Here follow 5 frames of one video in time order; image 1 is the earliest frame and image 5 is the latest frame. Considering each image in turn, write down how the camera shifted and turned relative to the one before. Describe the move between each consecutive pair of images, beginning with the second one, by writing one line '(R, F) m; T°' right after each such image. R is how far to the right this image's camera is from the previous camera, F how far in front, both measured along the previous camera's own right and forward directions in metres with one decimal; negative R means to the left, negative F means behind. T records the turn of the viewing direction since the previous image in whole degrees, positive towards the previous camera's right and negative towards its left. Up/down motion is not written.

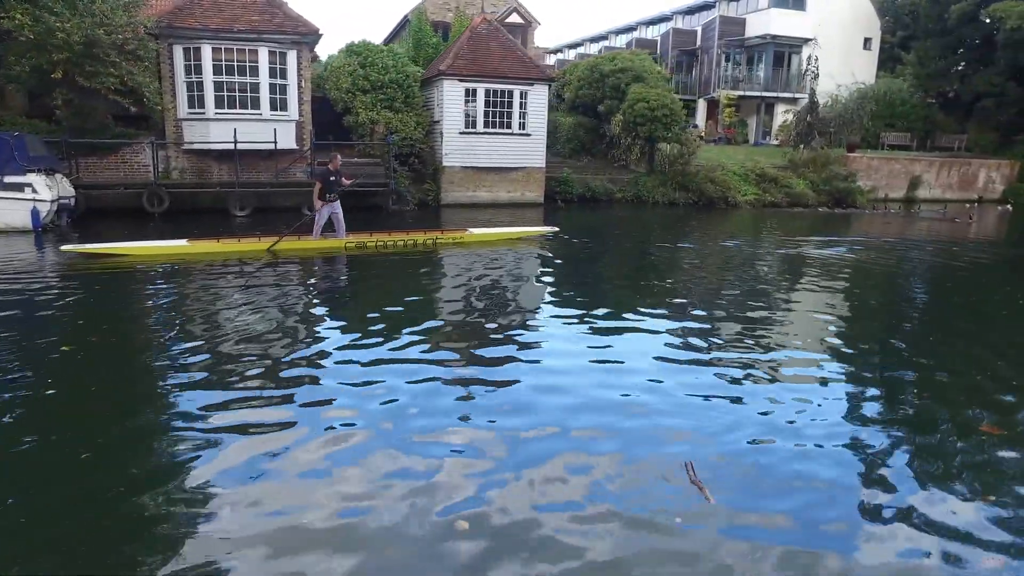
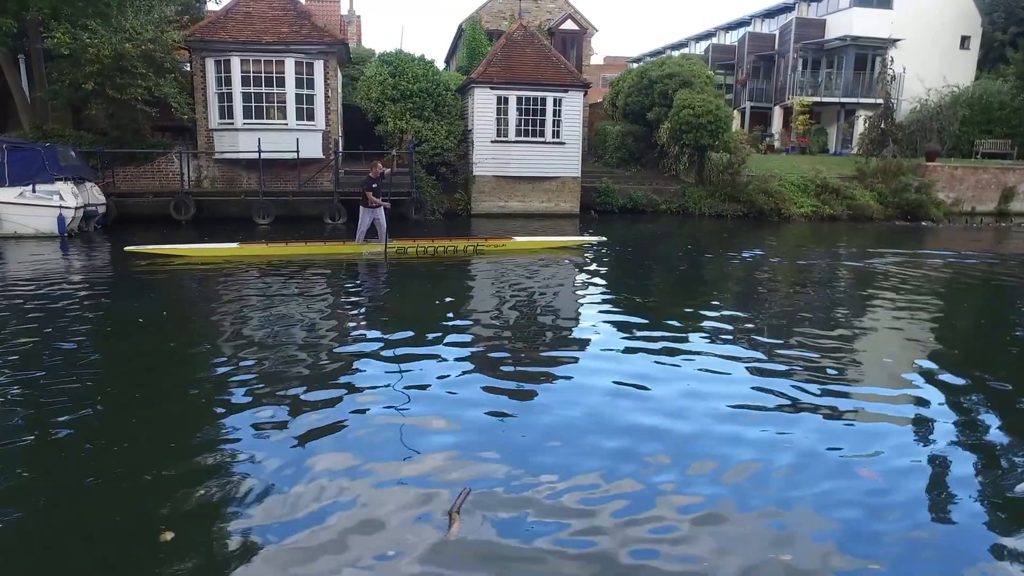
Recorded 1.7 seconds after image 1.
(+1.5, +0.7) m; -7°
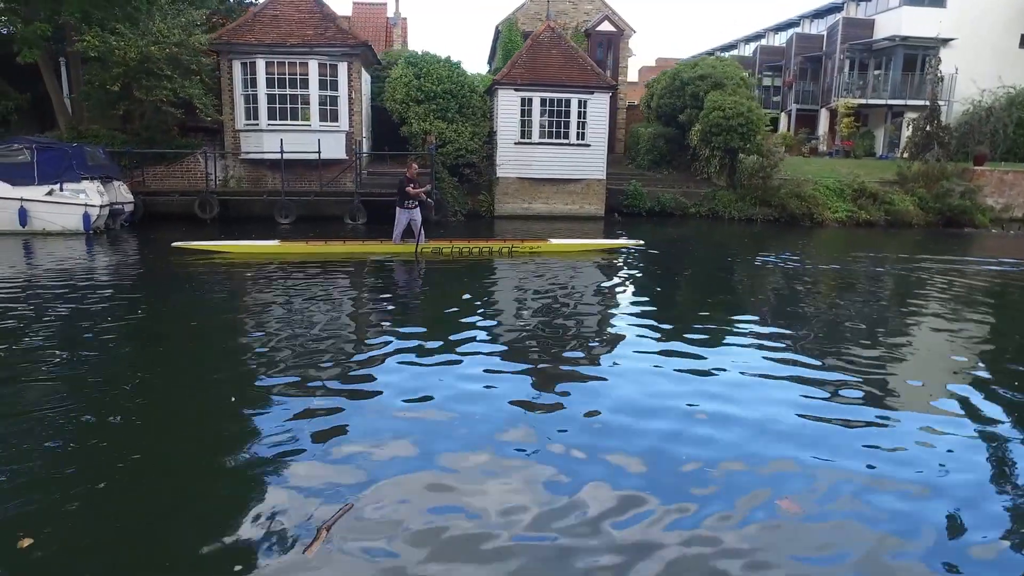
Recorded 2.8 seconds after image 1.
(+0.6, +0.2) m; -4°
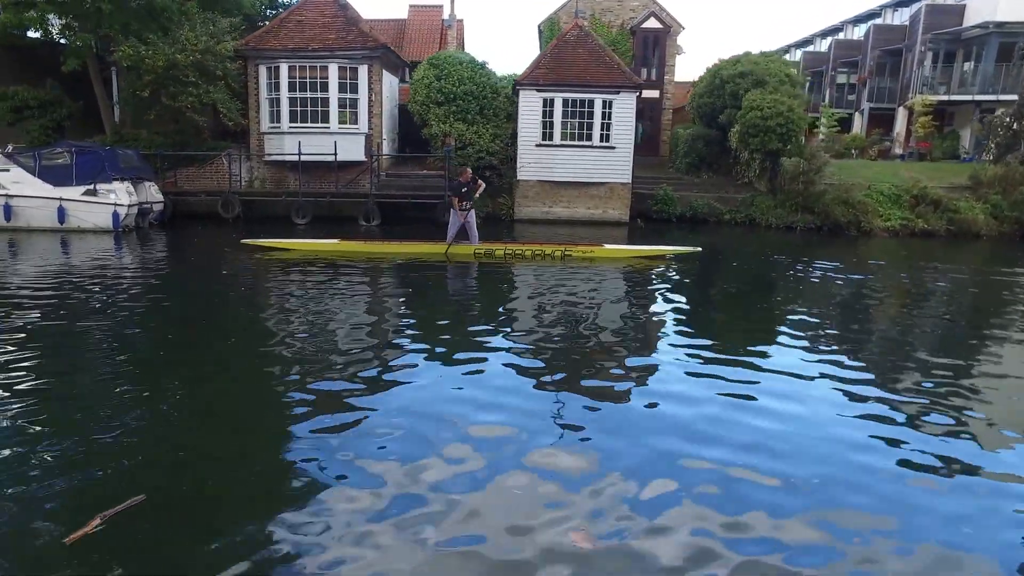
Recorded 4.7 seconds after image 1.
(+1.8, +0.4) m; -7°
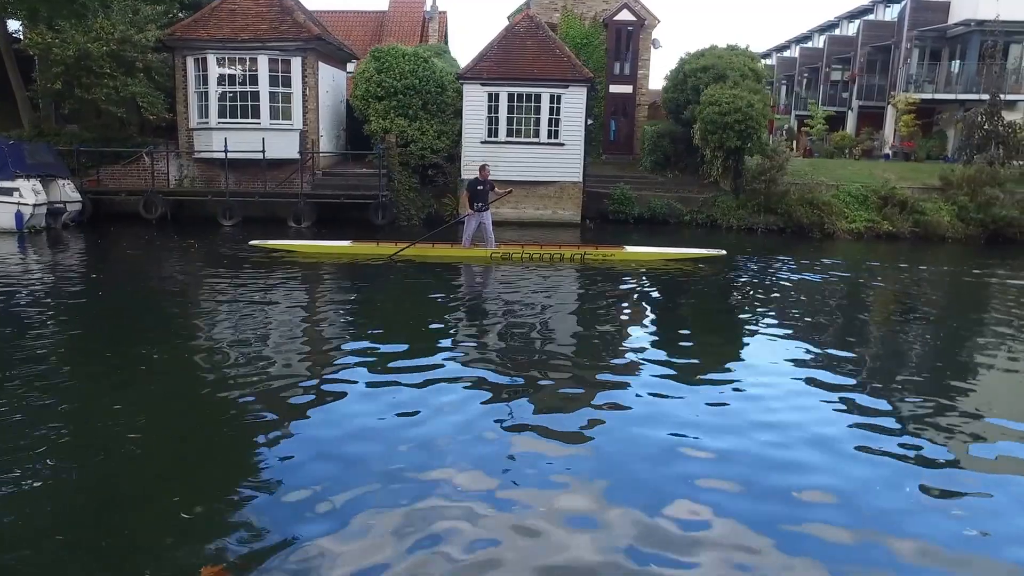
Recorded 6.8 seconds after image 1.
(+1.6, +0.9) m; 0°
